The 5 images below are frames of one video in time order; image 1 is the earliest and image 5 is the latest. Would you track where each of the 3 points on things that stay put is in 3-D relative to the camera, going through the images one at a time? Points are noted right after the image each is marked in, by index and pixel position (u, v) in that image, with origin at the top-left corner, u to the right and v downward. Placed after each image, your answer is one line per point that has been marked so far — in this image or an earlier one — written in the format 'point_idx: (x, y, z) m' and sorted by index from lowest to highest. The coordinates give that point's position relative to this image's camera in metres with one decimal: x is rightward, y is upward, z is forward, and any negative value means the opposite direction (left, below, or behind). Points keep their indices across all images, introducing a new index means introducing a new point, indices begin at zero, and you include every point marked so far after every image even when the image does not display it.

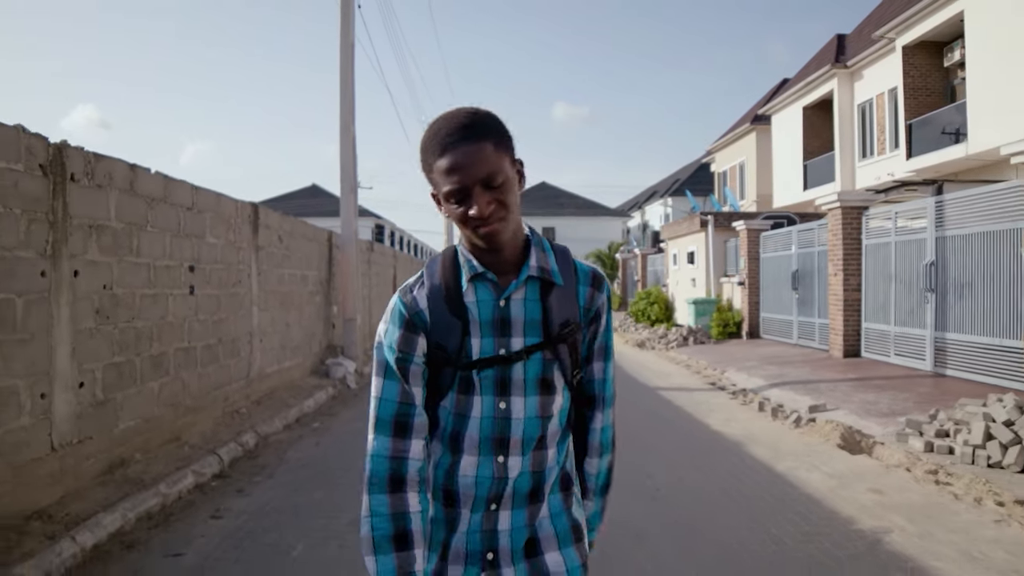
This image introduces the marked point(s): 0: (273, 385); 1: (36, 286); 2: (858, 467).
0: (-3.0, -1.2, +8.9) m
1: (-2.9, 0.0, +4.3) m
2: (+2.8, -1.5, +5.8) m
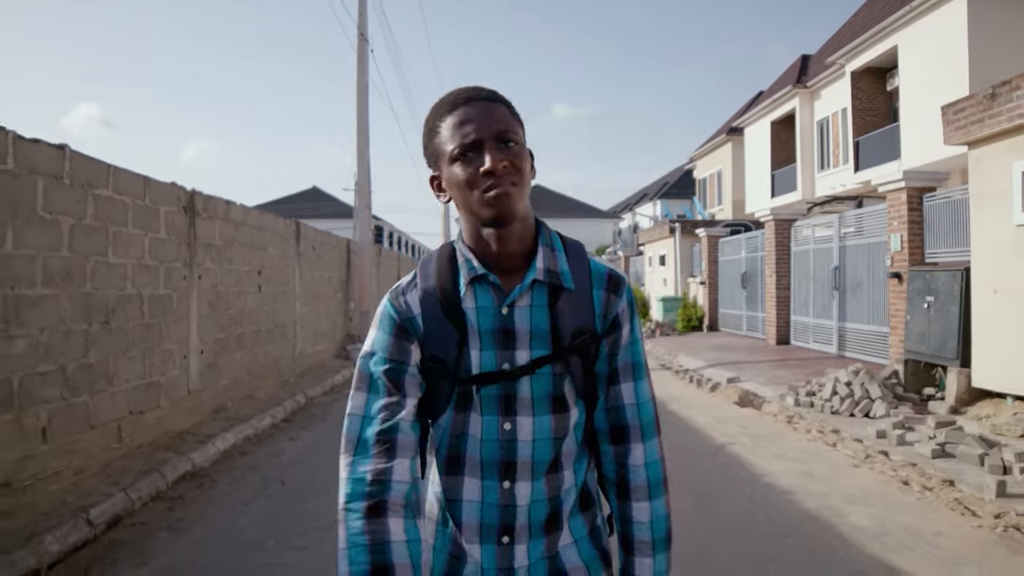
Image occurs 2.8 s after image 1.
0: (-3.2, -1.2, +11.2) m
1: (-3.1, 0.0, +6.6) m
2: (+2.6, -1.5, +8.2) m
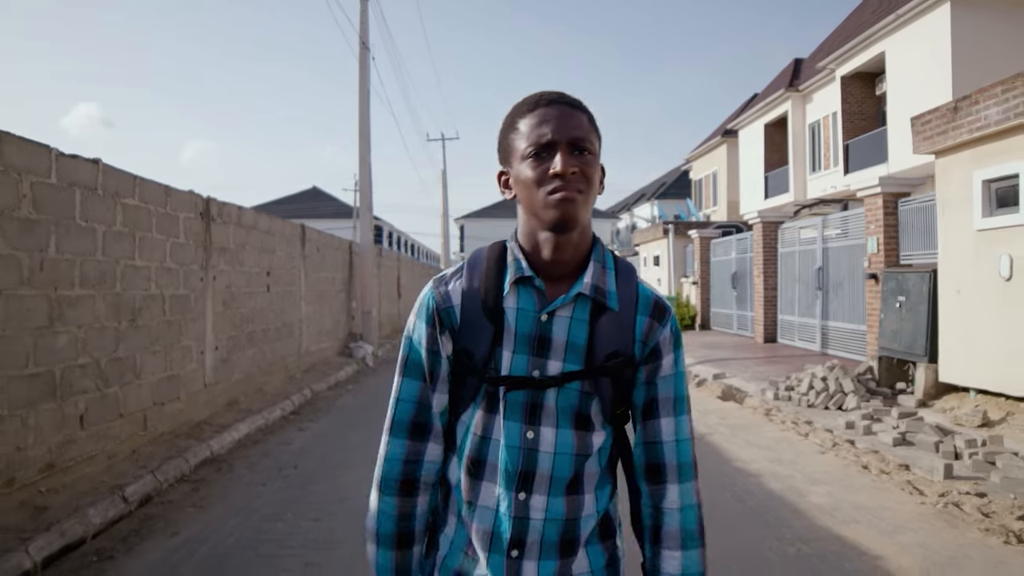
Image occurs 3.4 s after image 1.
0: (-3.3, -1.2, +11.7) m
1: (-3.2, 0.0, +7.1) m
2: (+2.6, -1.5, +8.7) m
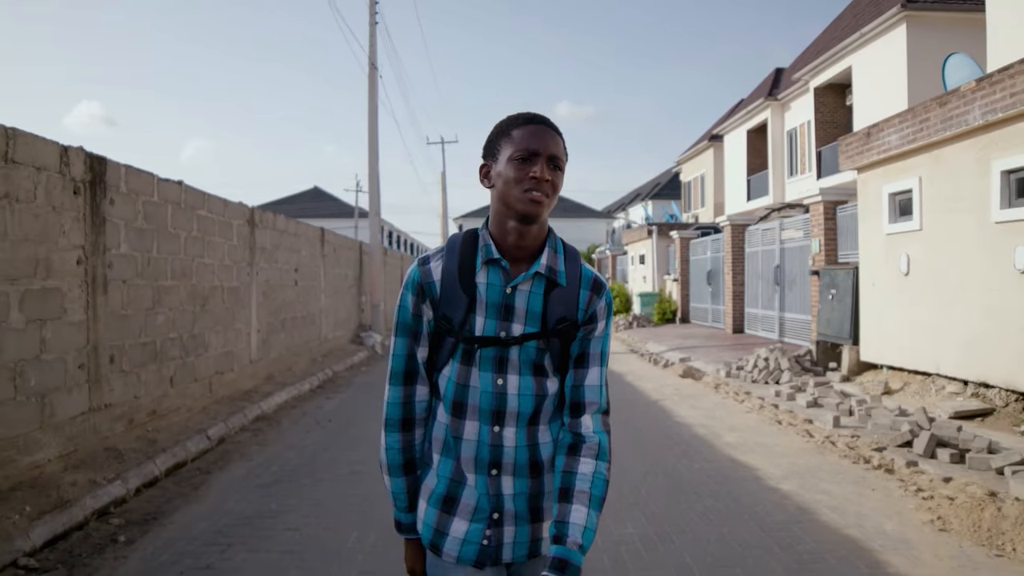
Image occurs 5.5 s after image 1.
0: (-3.4, -1.1, +13.4) m
1: (-3.3, +0.1, +8.7) m
2: (+2.4, -1.4, +10.3) m
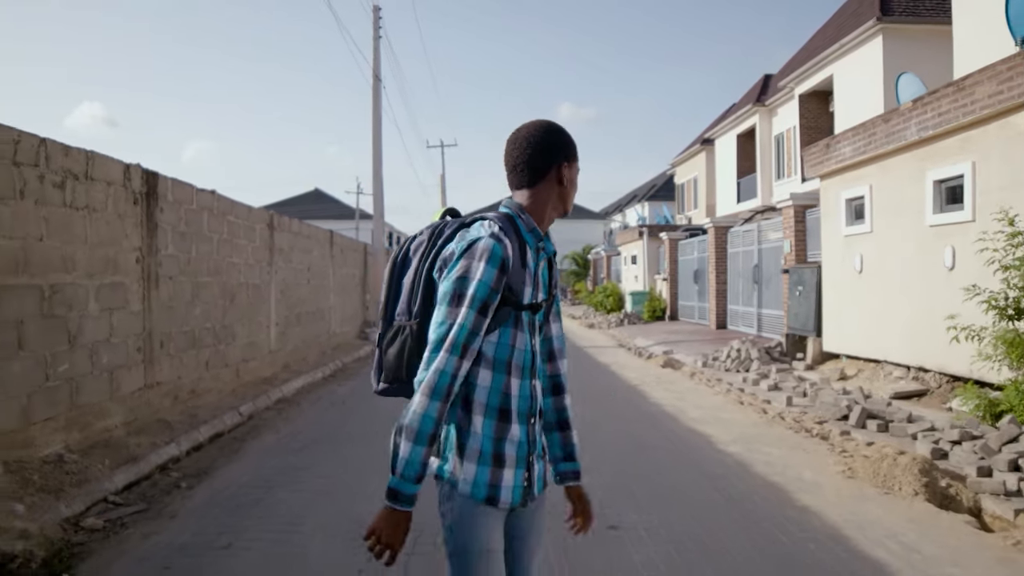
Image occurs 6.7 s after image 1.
0: (-3.5, -1.1, +14.3) m
1: (-3.4, +0.1, +9.7) m
2: (+2.3, -1.3, +11.3) m
